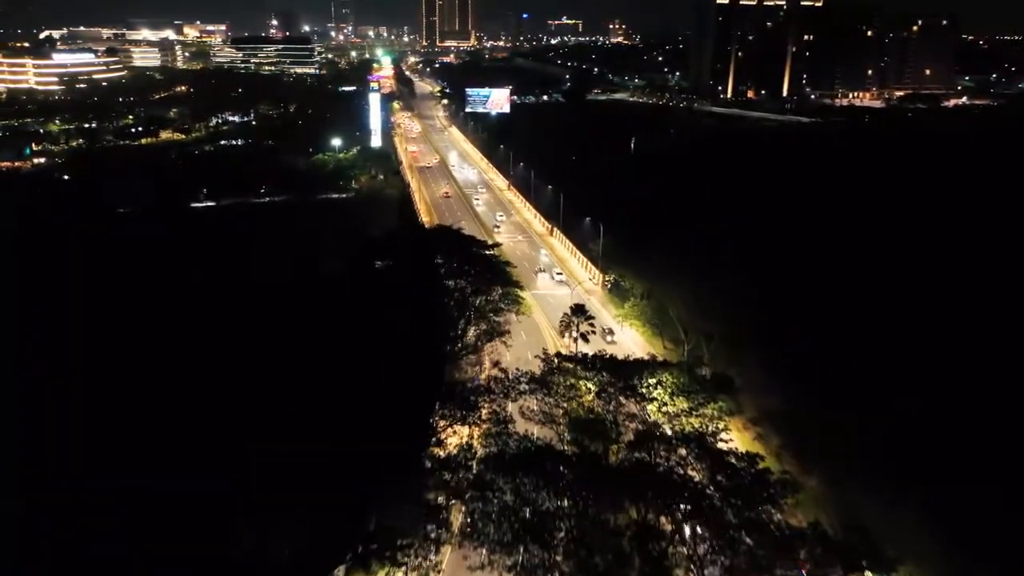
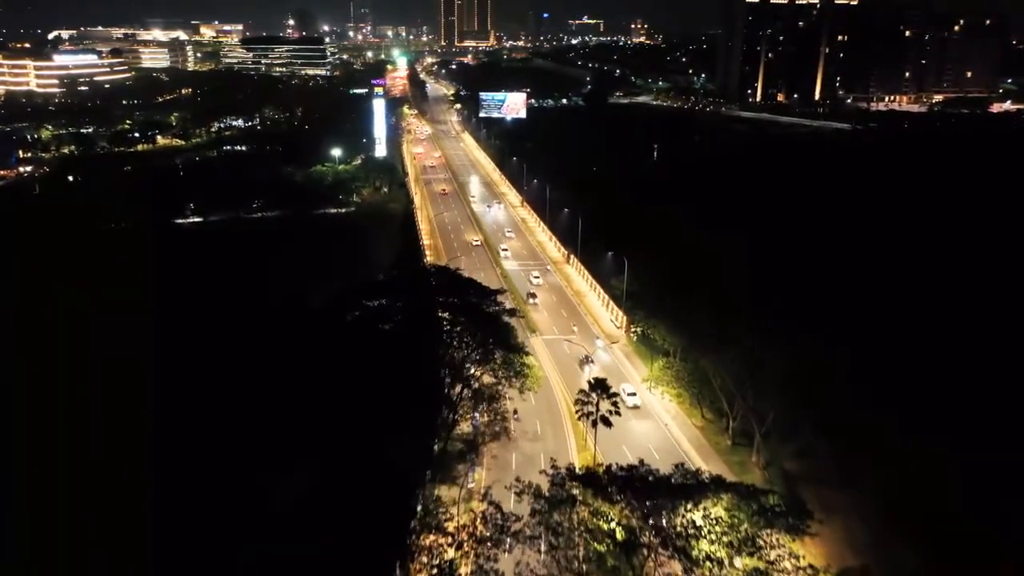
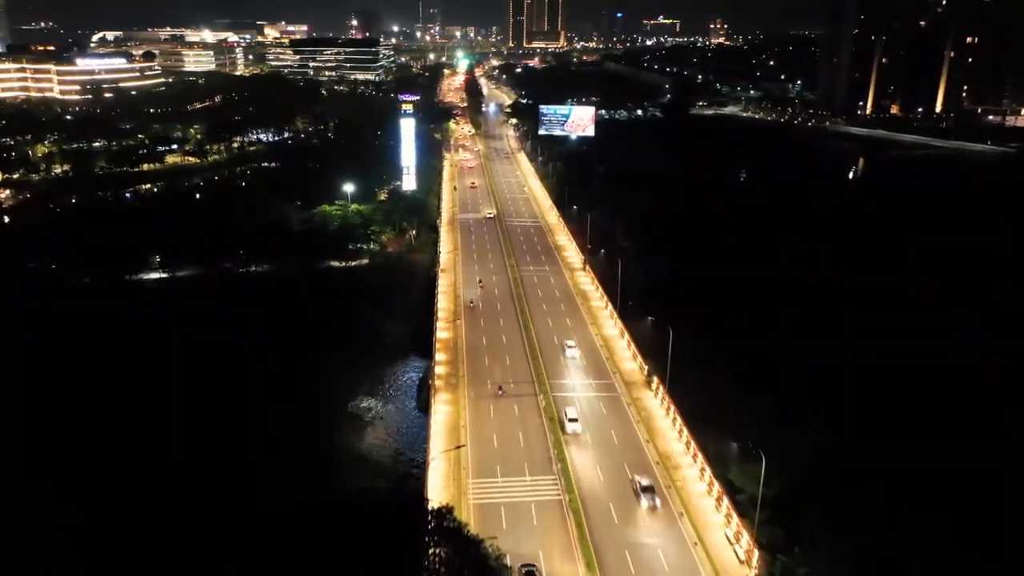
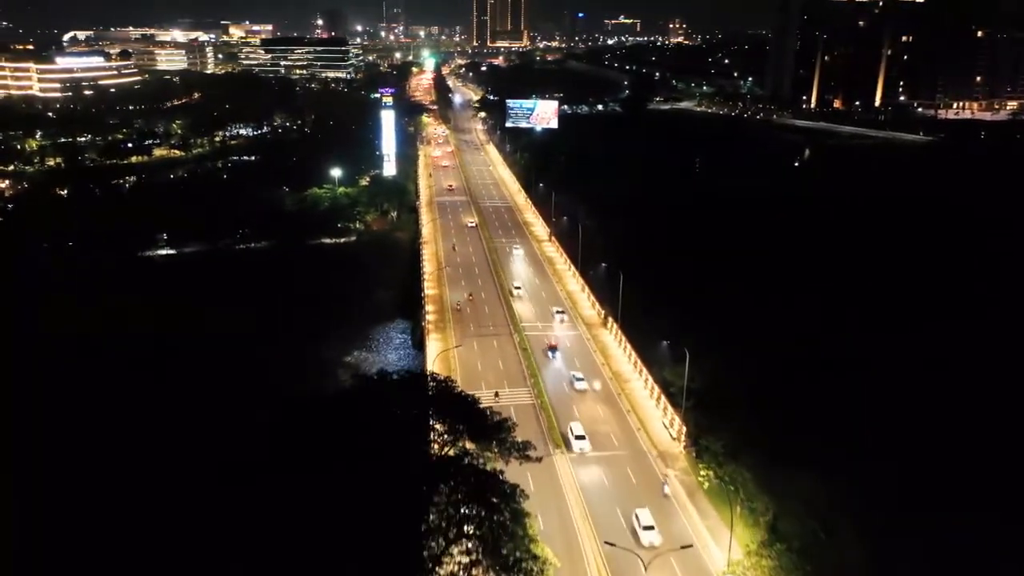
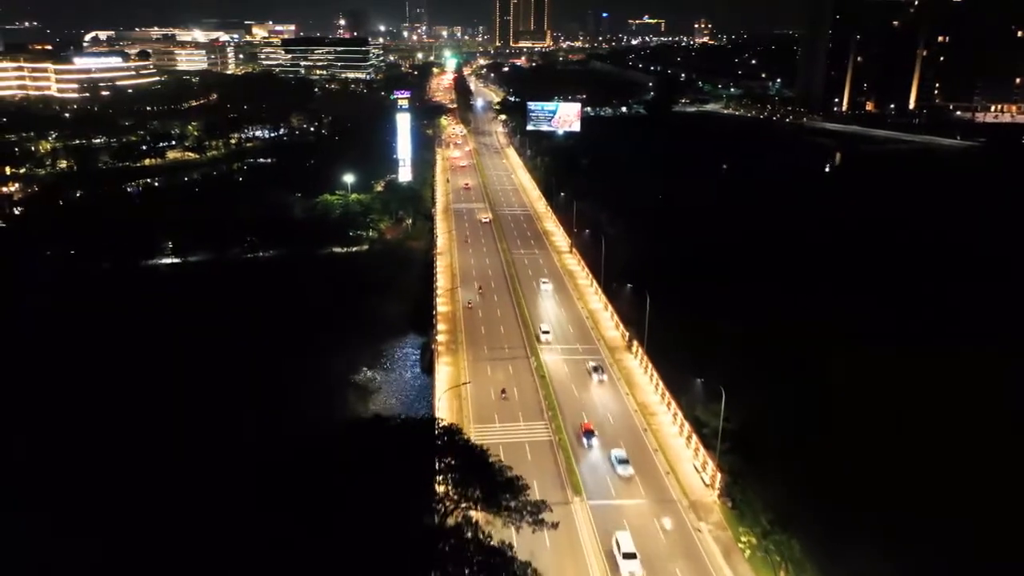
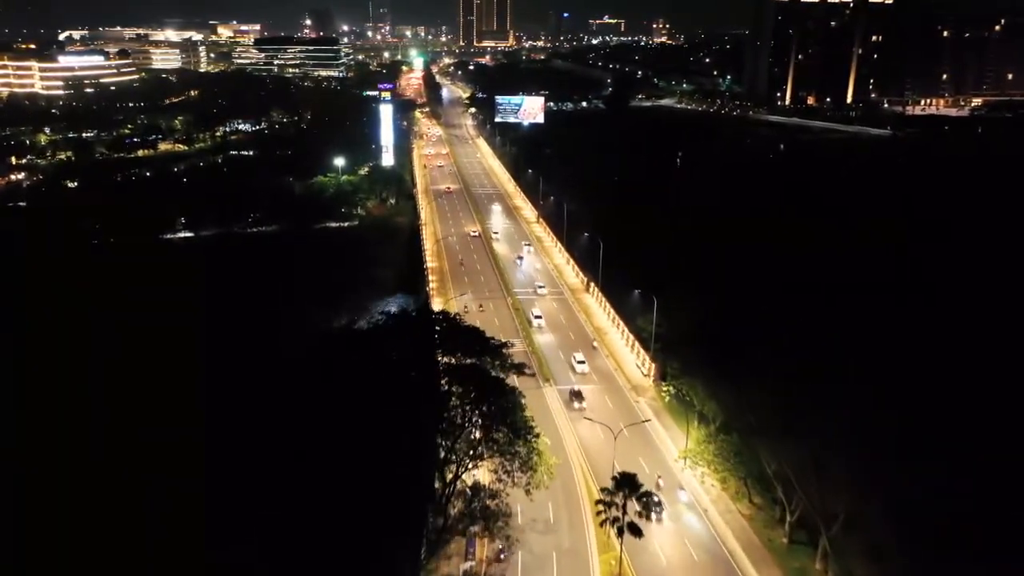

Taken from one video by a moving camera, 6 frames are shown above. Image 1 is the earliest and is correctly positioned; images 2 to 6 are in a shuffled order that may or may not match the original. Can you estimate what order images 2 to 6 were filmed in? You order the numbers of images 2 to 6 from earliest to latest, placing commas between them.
2, 6, 4, 5, 3
